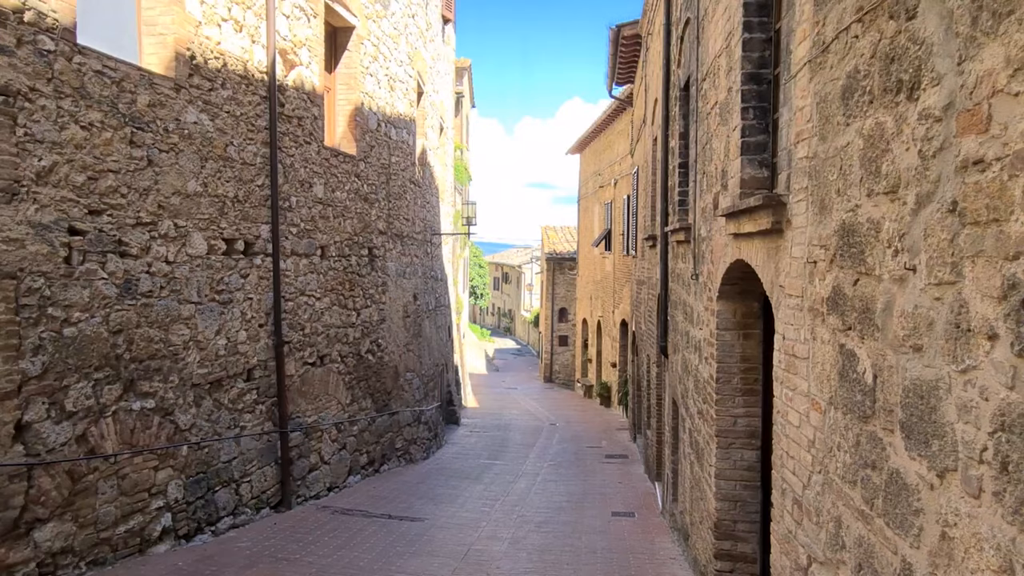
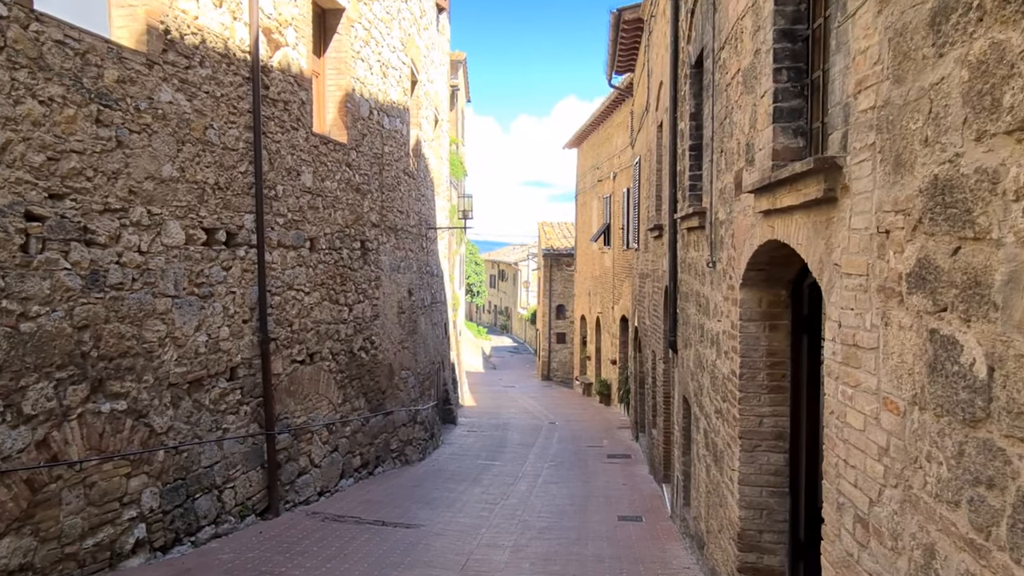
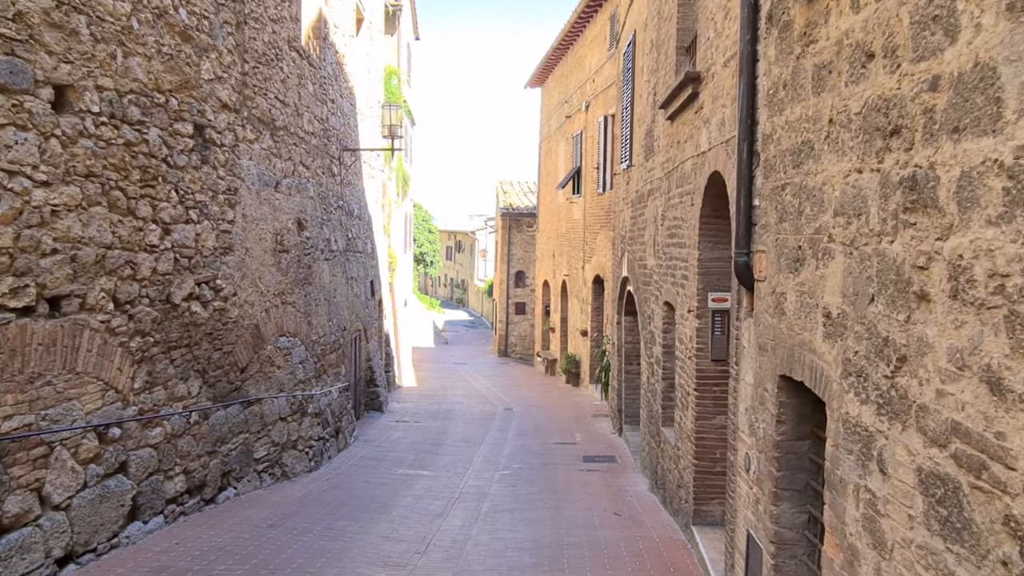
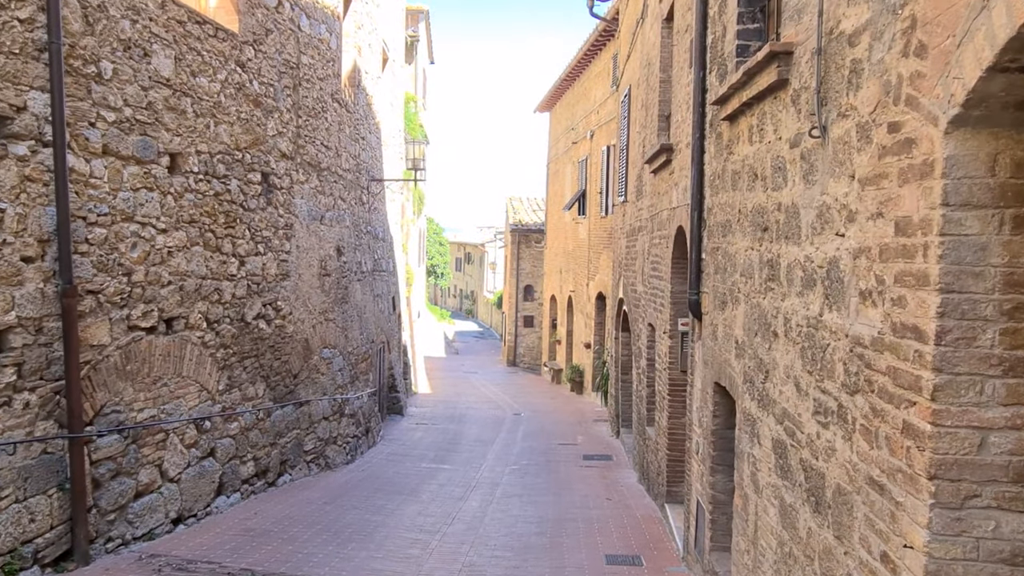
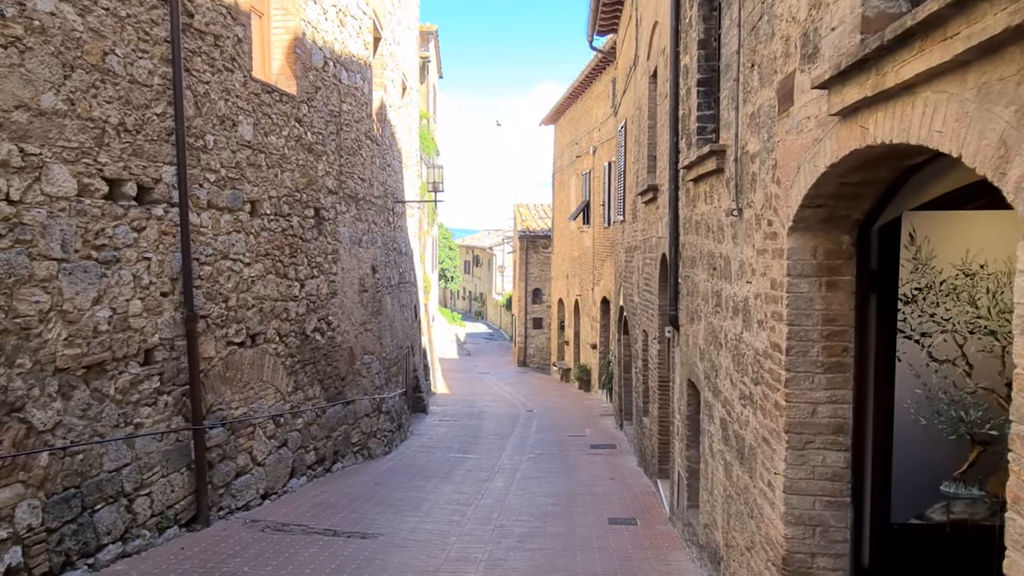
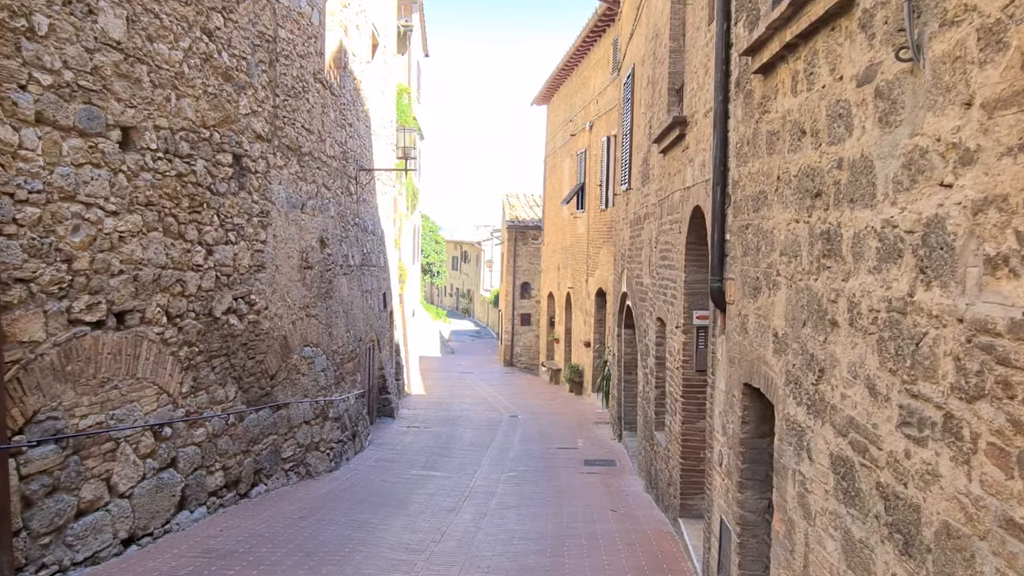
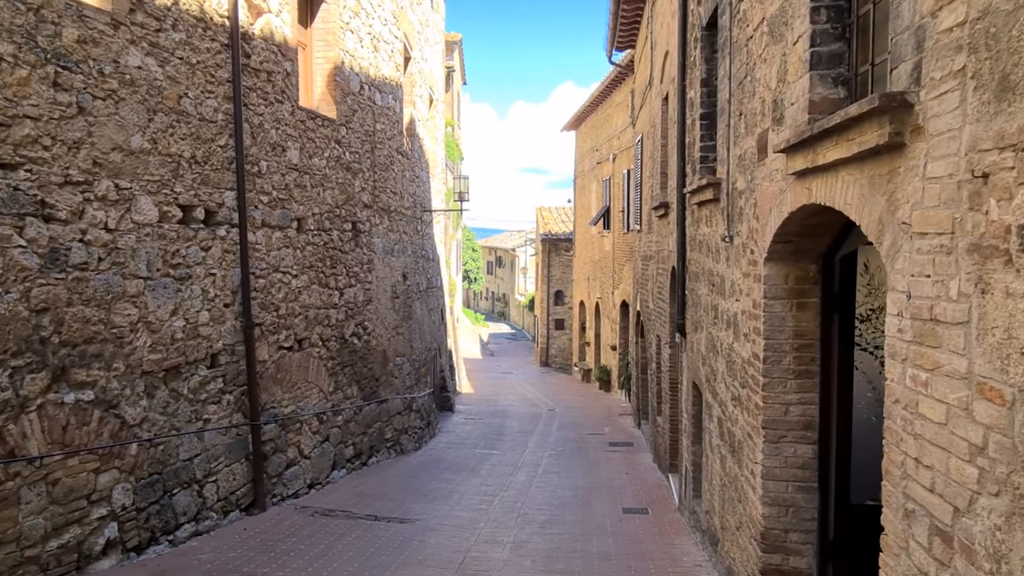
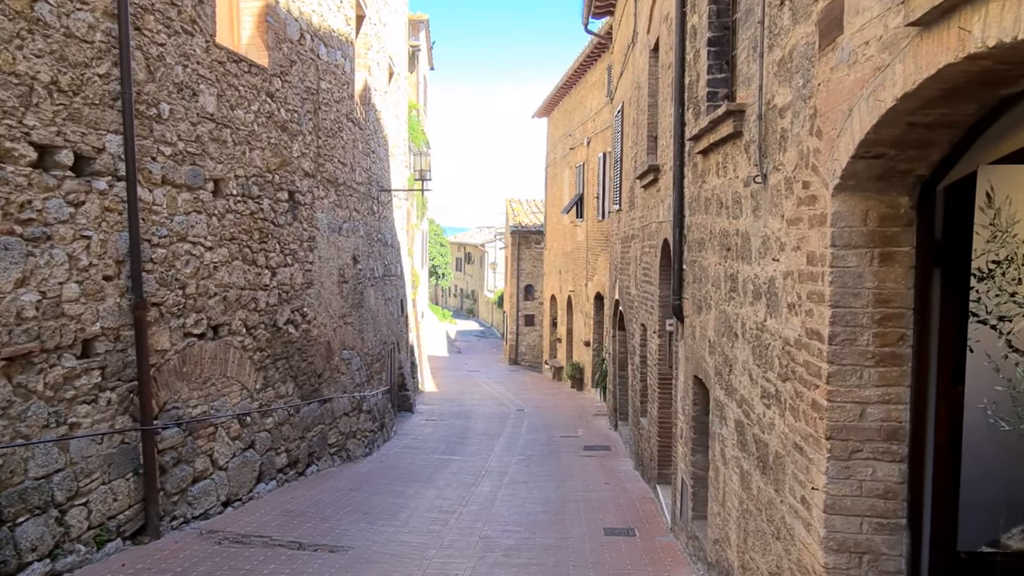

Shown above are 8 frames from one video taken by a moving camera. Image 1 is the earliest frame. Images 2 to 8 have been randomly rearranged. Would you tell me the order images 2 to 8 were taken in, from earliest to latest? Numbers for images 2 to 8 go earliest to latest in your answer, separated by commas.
2, 7, 5, 8, 4, 6, 3
